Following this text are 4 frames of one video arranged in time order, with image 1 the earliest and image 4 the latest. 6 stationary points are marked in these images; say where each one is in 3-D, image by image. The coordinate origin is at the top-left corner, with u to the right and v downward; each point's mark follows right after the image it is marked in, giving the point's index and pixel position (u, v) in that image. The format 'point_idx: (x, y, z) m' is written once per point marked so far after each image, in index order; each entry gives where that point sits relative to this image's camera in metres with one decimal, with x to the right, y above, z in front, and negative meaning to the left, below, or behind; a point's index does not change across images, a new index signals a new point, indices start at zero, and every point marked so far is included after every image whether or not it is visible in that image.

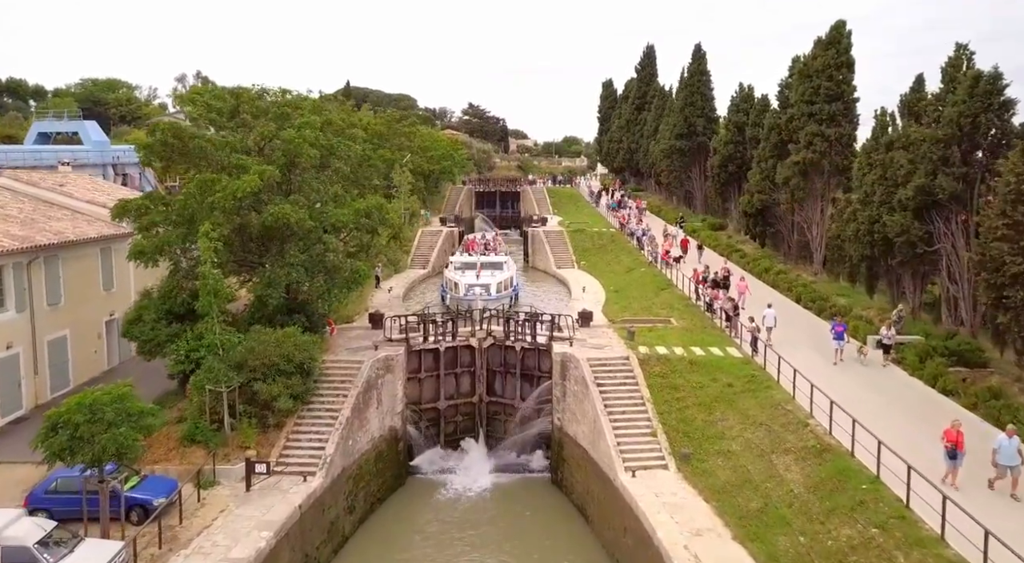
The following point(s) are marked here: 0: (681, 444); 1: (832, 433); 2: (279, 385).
0: (+4.3, -4.2, +19.1) m
1: (+7.3, -3.4, +16.9) m
2: (-6.1, -2.7, +19.3) m
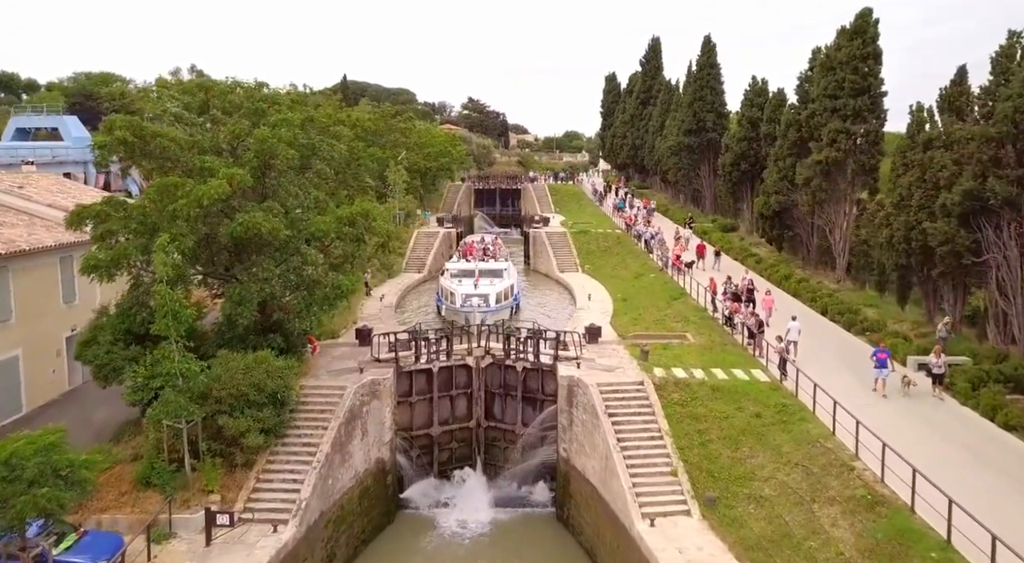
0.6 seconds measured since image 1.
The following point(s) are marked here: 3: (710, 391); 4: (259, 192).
0: (+4.4, -4.6, +16.8) m
1: (+7.3, -3.9, +14.6) m
2: (-6.1, -3.1, +17.0) m
3: (+5.2, -2.9, +19.6) m
4: (-6.8, +2.4, +19.9) m
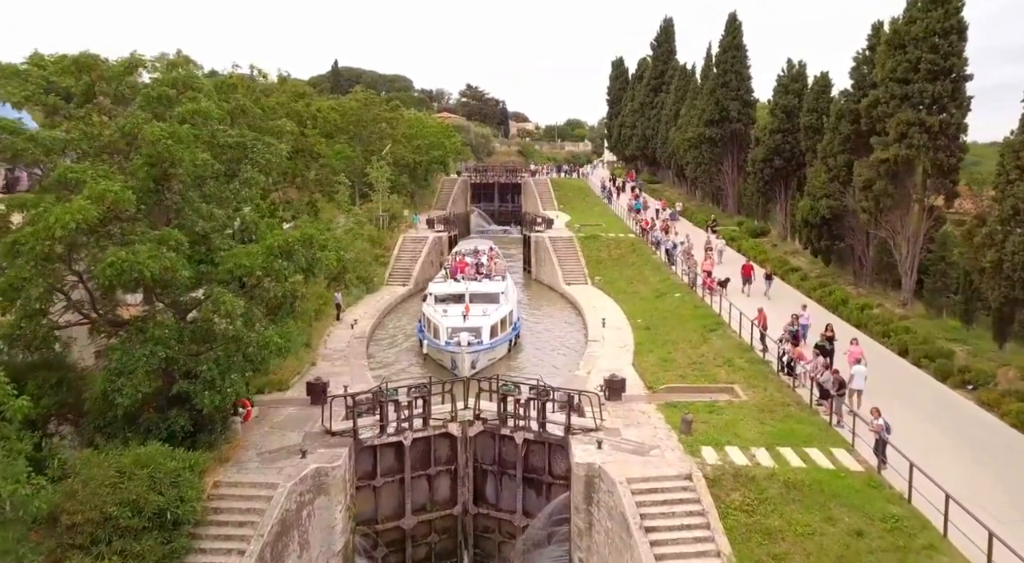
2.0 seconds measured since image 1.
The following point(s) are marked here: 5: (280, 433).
0: (+4.3, -5.7, +11.3) m
1: (+7.3, -5.0, +9.1) m
2: (-6.1, -4.2, +11.5) m
3: (+5.2, -3.9, +14.1) m
4: (-6.8, +1.4, +14.4) m
5: (-5.1, -3.3, +16.4) m
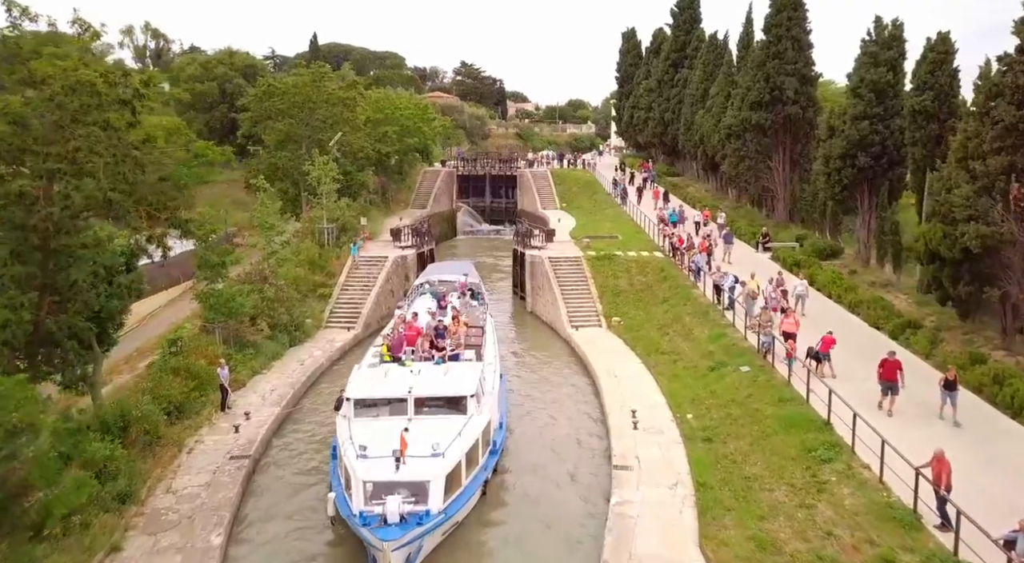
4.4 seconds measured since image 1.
0: (+3.8, -7.9, +1.3) m
1: (+6.8, -7.3, -0.9) m
2: (-6.6, -6.4, +1.5) m
3: (+4.7, -6.0, +4.1) m
4: (-7.3, -0.7, +4.2) m
5: (-5.6, -5.3, +6.4) m
